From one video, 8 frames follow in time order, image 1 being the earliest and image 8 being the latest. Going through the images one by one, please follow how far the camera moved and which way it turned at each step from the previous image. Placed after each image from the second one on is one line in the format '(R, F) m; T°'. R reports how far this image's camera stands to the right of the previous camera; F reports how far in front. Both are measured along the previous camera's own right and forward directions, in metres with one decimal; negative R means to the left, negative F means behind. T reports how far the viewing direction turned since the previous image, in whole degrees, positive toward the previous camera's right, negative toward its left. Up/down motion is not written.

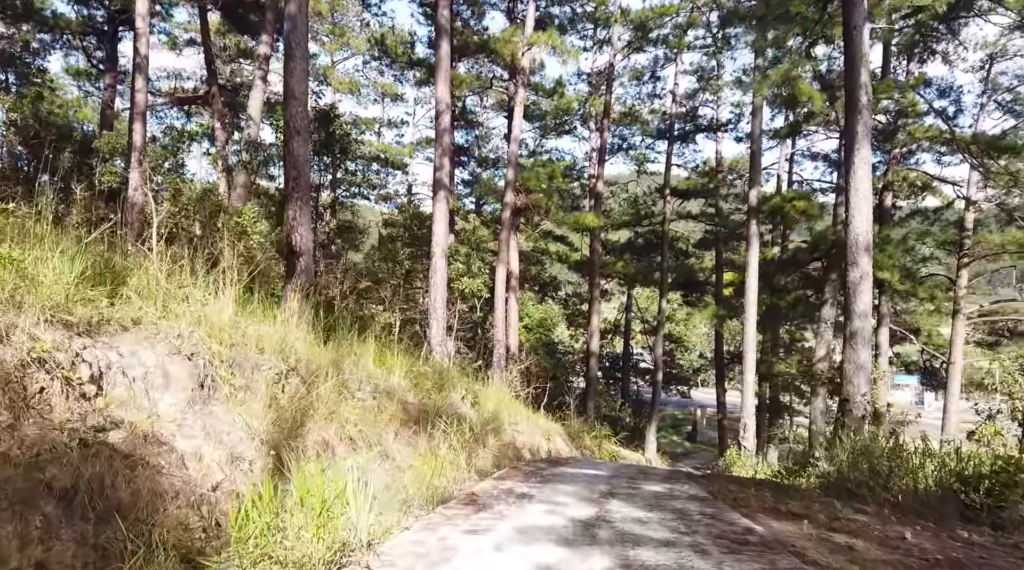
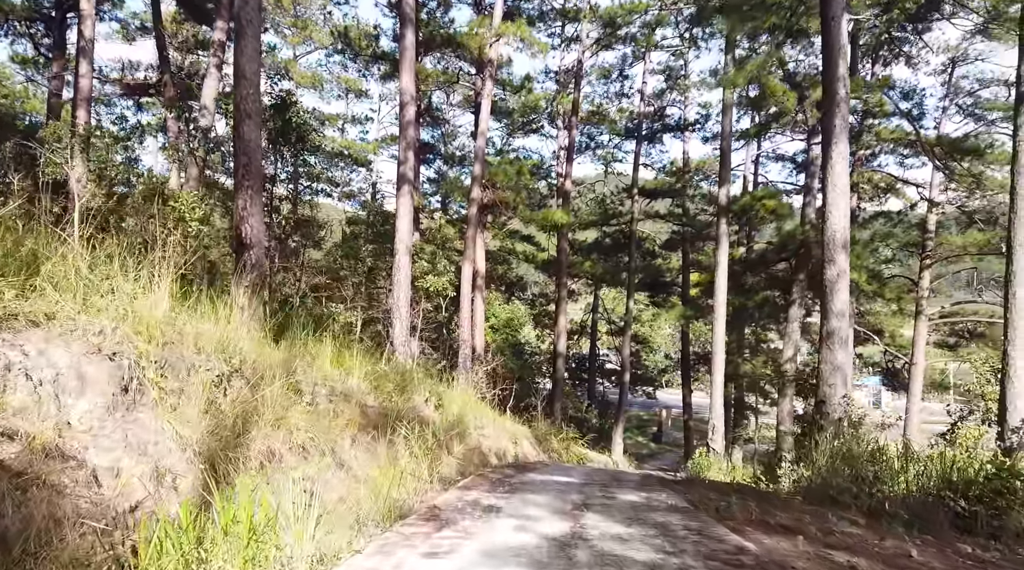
(0.0, +0.4) m; +2°
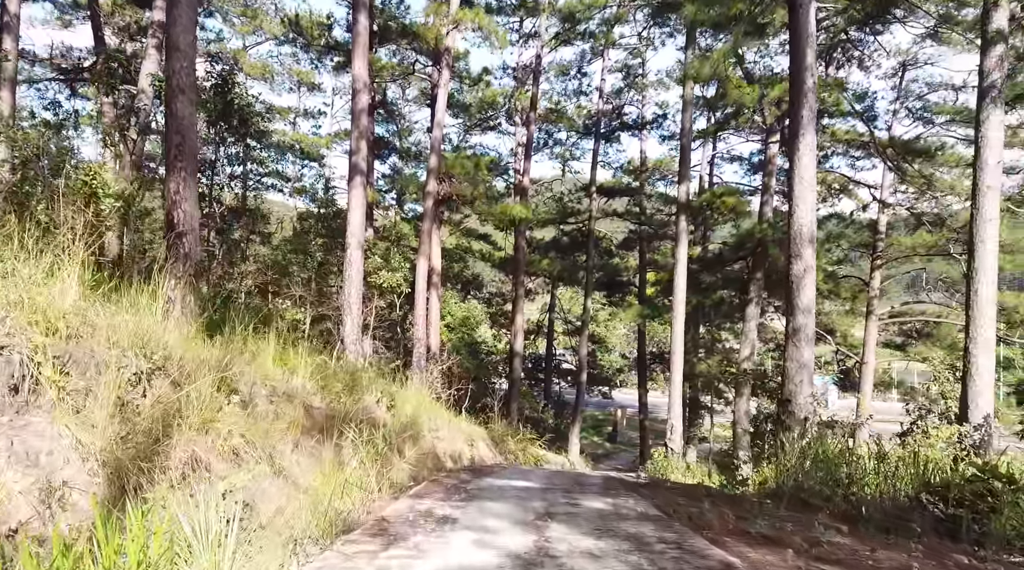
(0.0, +0.4) m; +3°
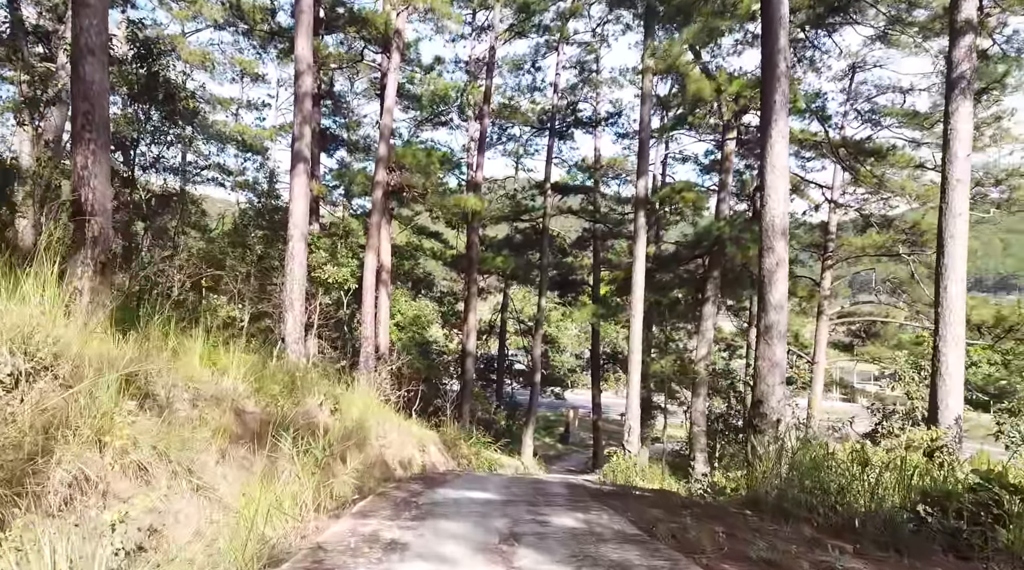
(0.0, +0.6) m; +3°
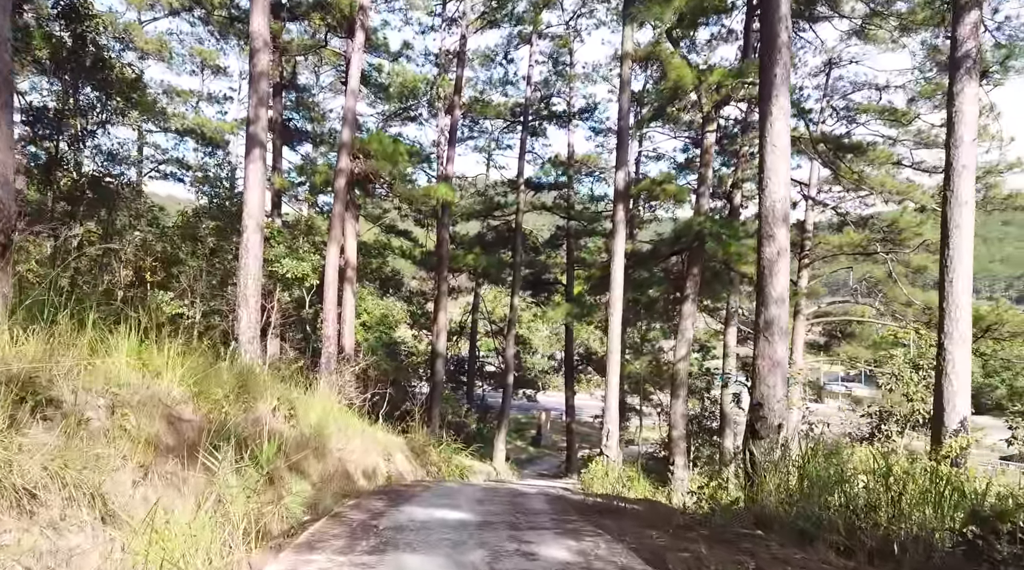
(0.0, +0.8) m; +2°
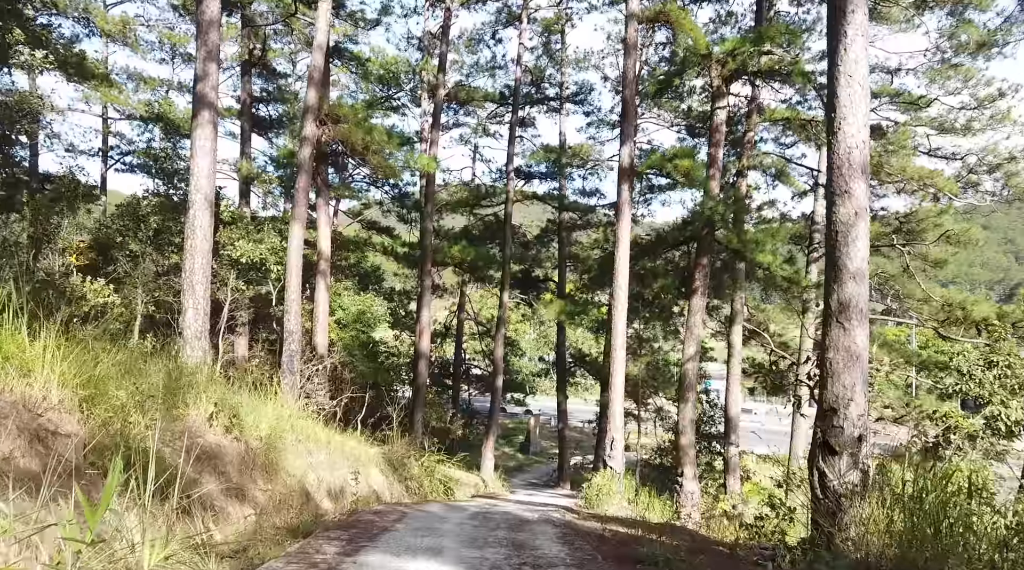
(-0.1, +1.7) m; +1°
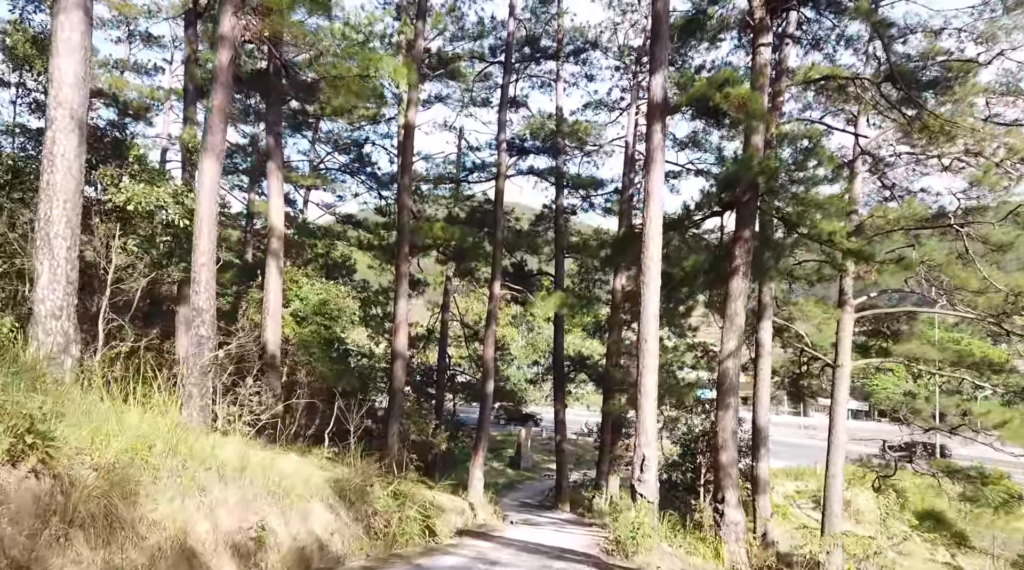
(-0.1, +3.1) m; +1°
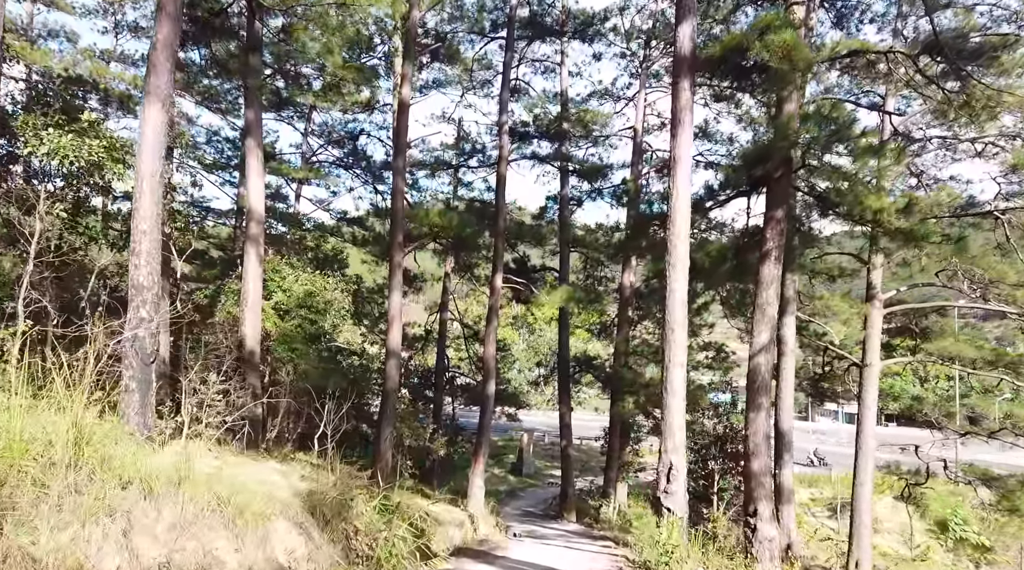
(-0.1, +1.3) m; 0°
